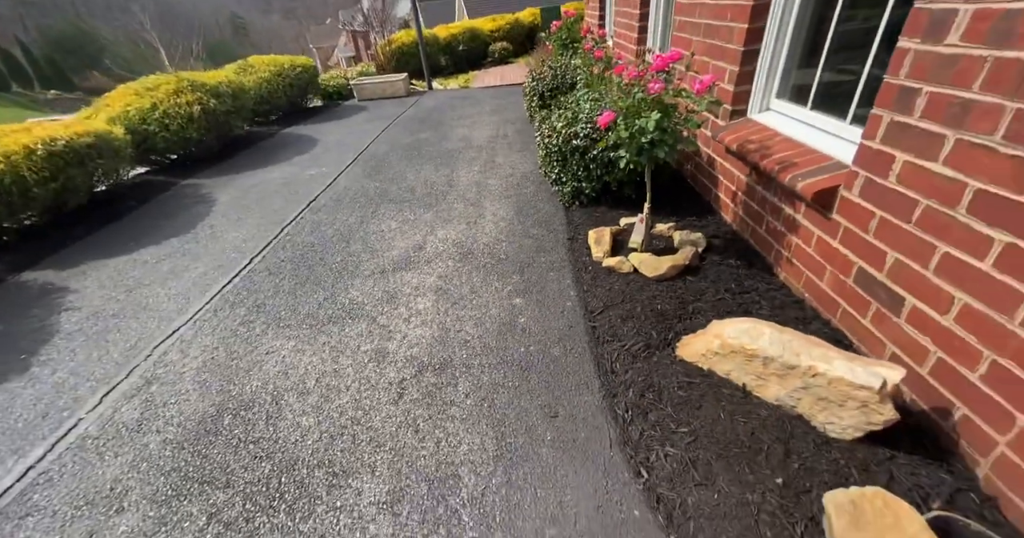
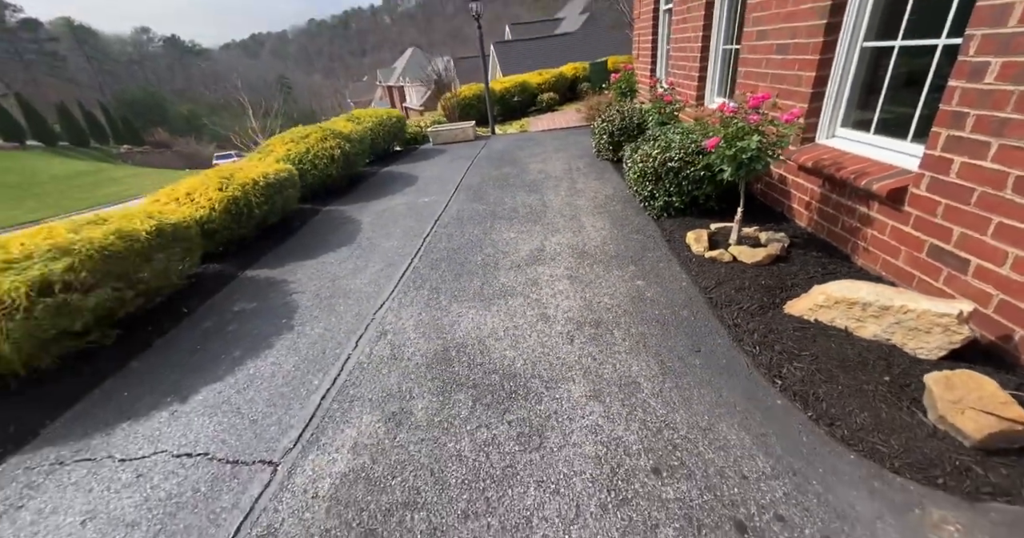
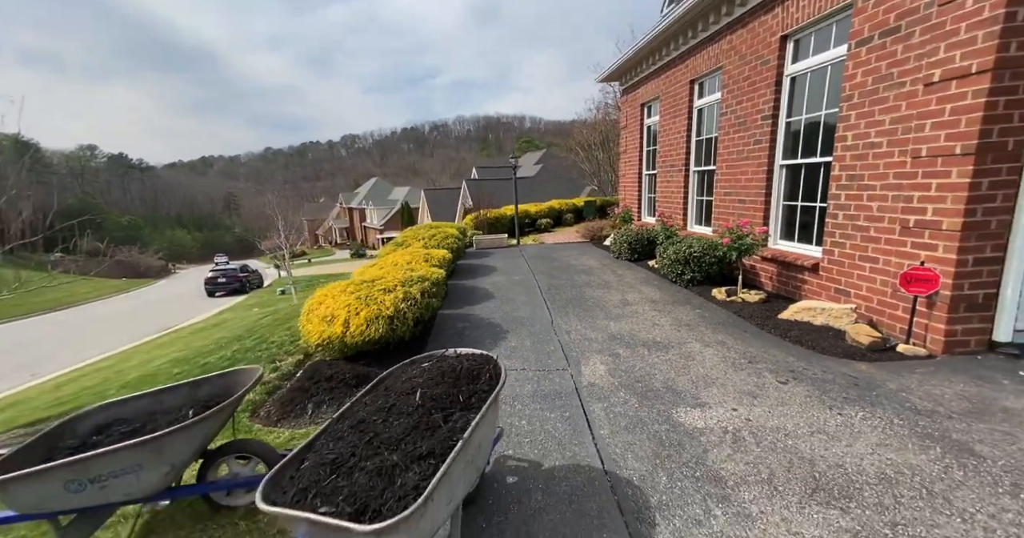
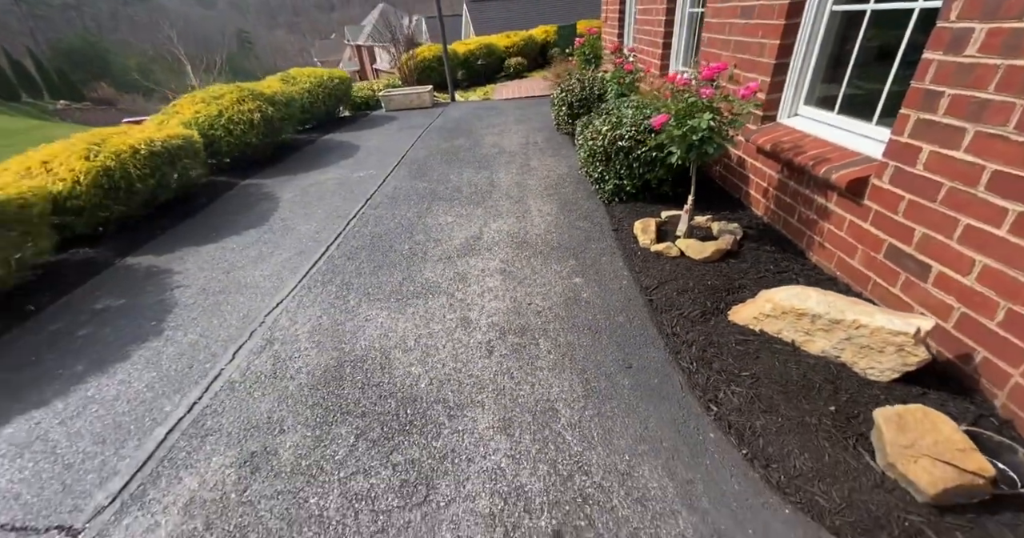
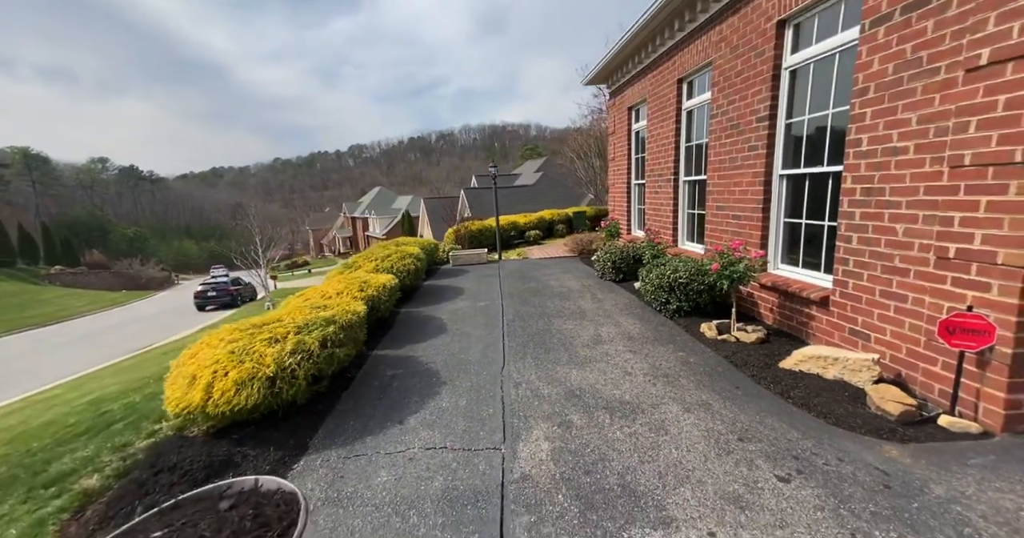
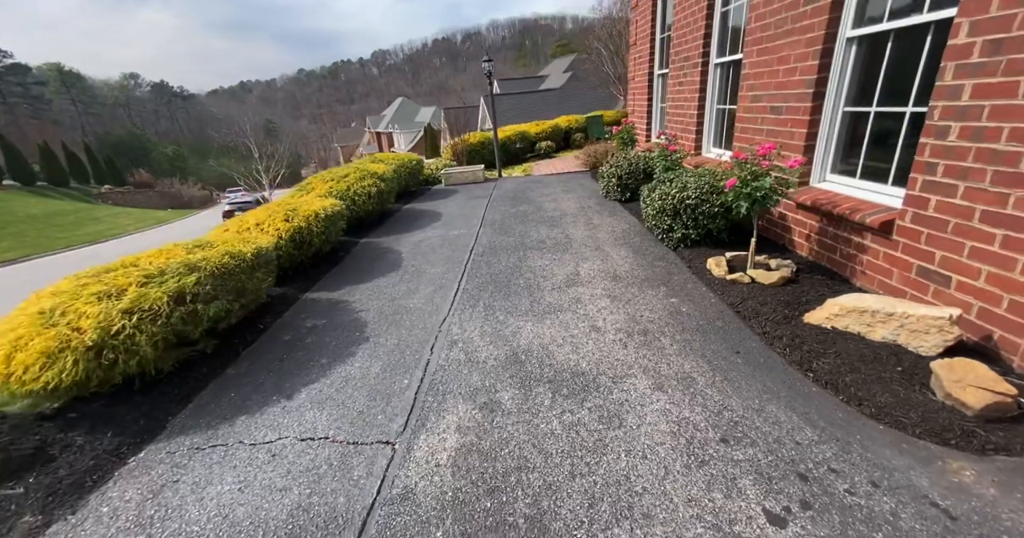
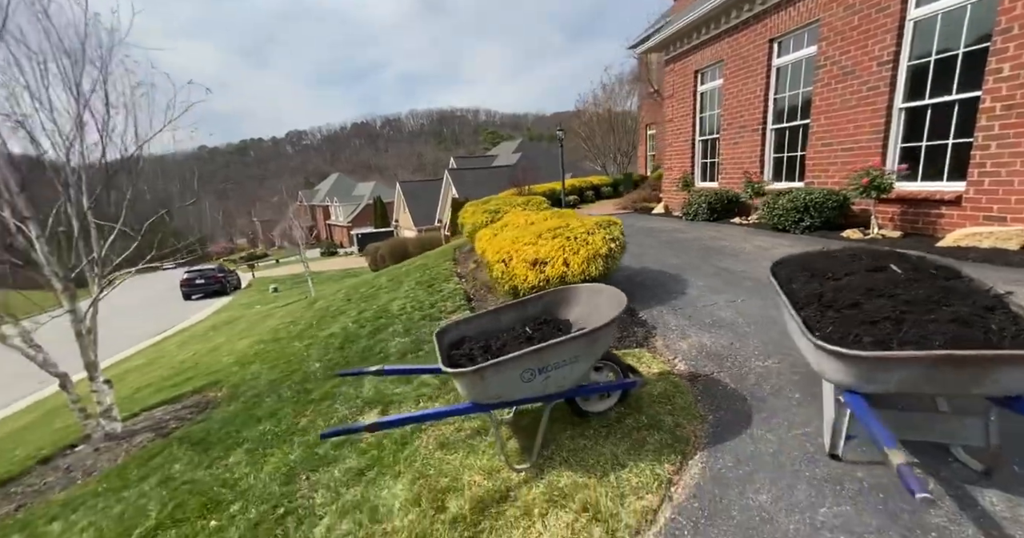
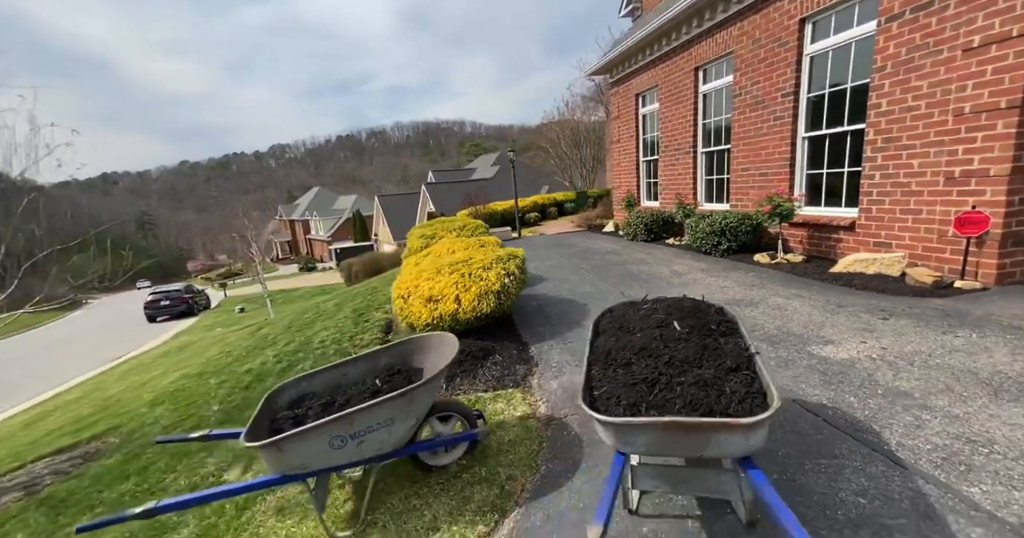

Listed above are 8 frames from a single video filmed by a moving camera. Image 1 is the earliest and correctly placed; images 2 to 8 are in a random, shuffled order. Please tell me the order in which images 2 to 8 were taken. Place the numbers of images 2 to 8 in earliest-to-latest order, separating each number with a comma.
4, 2, 6, 5, 3, 8, 7
